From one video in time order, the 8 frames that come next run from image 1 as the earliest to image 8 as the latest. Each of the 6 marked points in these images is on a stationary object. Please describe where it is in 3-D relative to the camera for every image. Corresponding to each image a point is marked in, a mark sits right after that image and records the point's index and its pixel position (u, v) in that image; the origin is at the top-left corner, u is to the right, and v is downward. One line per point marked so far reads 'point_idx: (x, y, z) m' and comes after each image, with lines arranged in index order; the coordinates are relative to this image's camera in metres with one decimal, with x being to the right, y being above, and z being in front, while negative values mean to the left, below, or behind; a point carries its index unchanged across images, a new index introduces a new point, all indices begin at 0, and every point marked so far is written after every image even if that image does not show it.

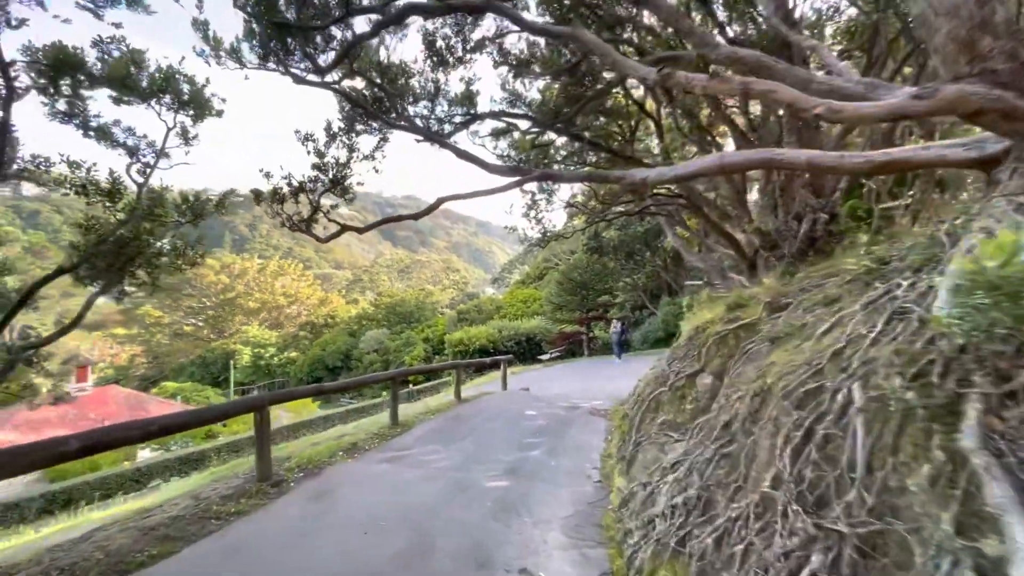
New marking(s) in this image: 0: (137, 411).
0: (-11.6, -3.7, +14.5) m
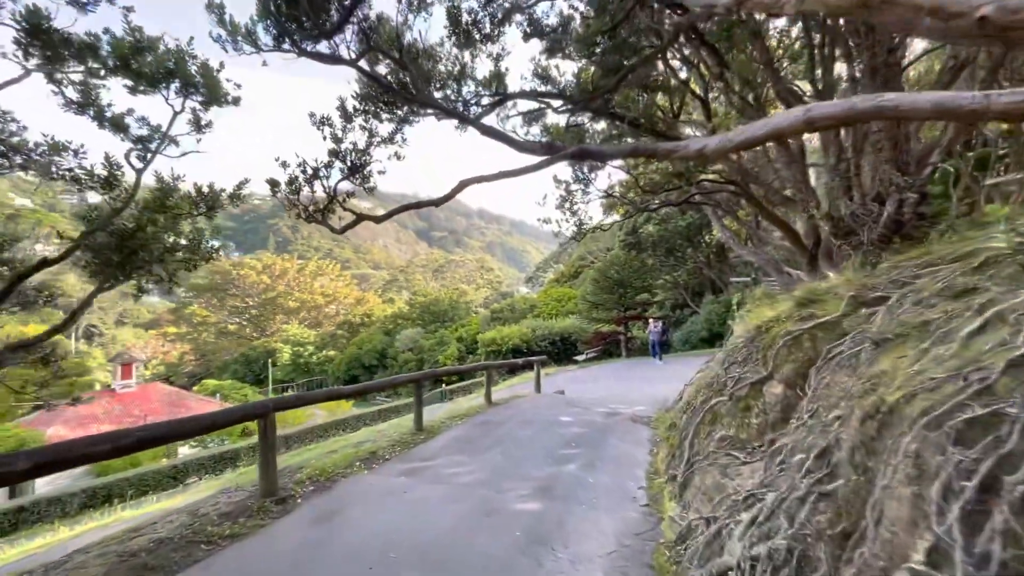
0: (-10.5, -3.7, +14.9) m
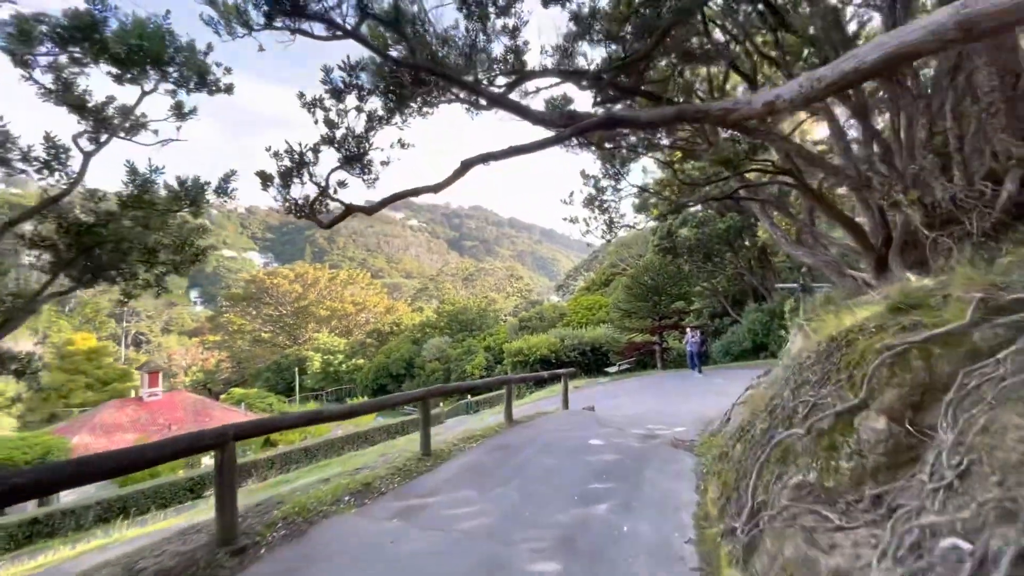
0: (-9.7, -4.0, +14.8) m
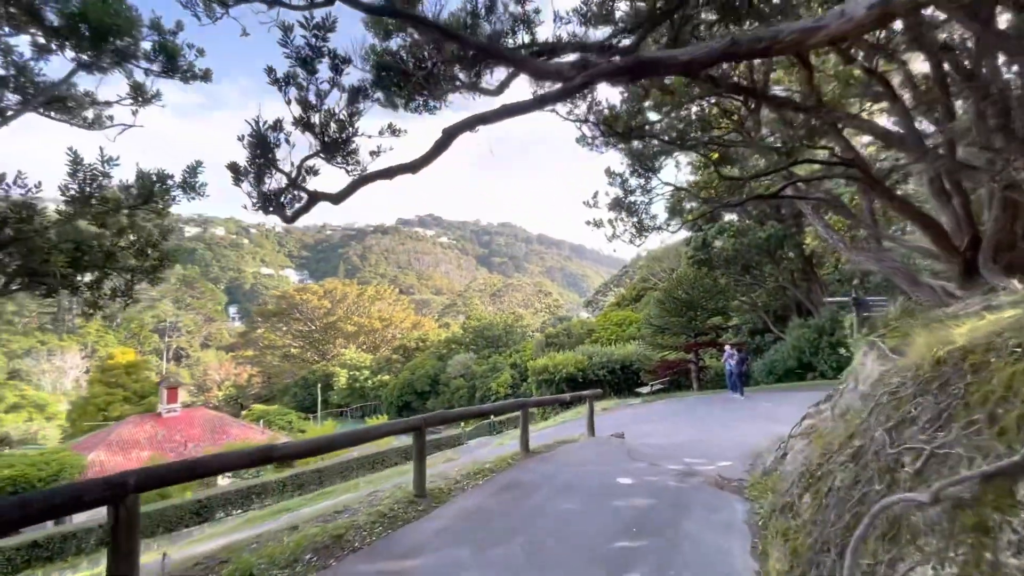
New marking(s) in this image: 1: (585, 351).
0: (-9.0, -4.4, +14.5) m
1: (+2.4, -2.1, +16.0) m
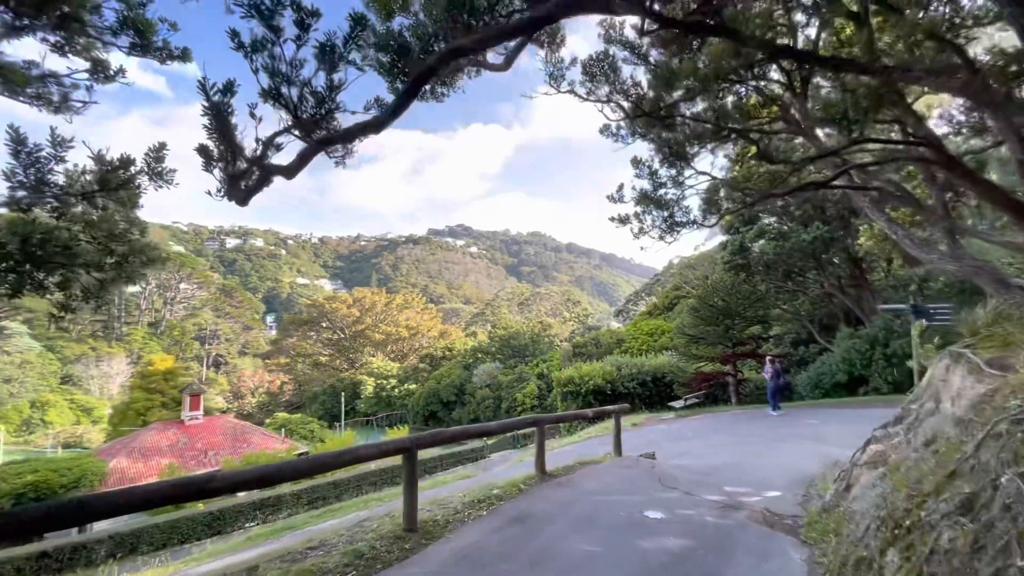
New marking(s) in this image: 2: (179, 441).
0: (-8.2, -4.6, +14.4) m
1: (+3.2, -2.4, +15.2) m
2: (-9.6, -4.4, +13.8) m
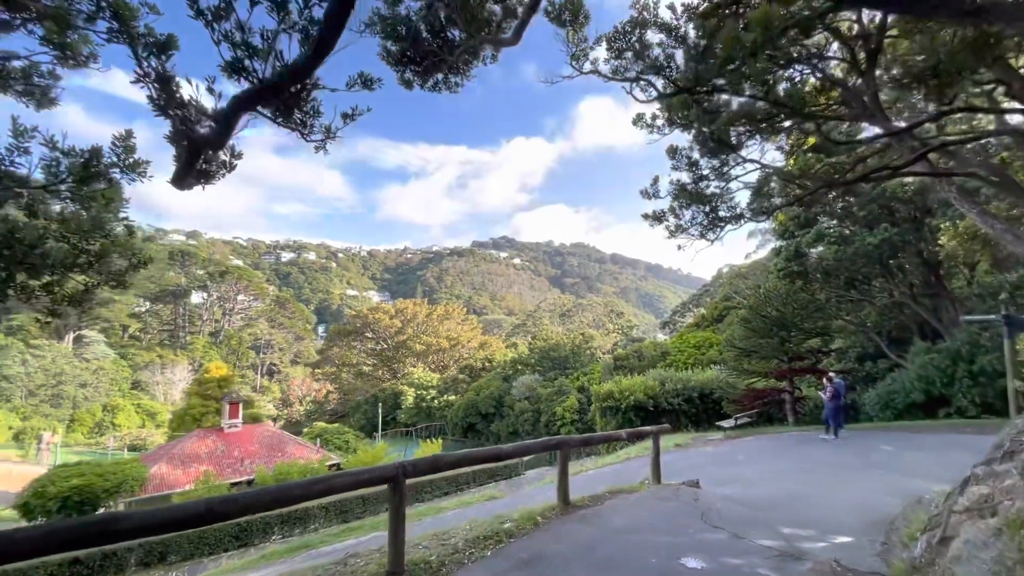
0: (-7.2, -4.9, +14.5) m
1: (+4.3, -2.6, +14.3) m
2: (-8.6, -4.7, +14.0) m
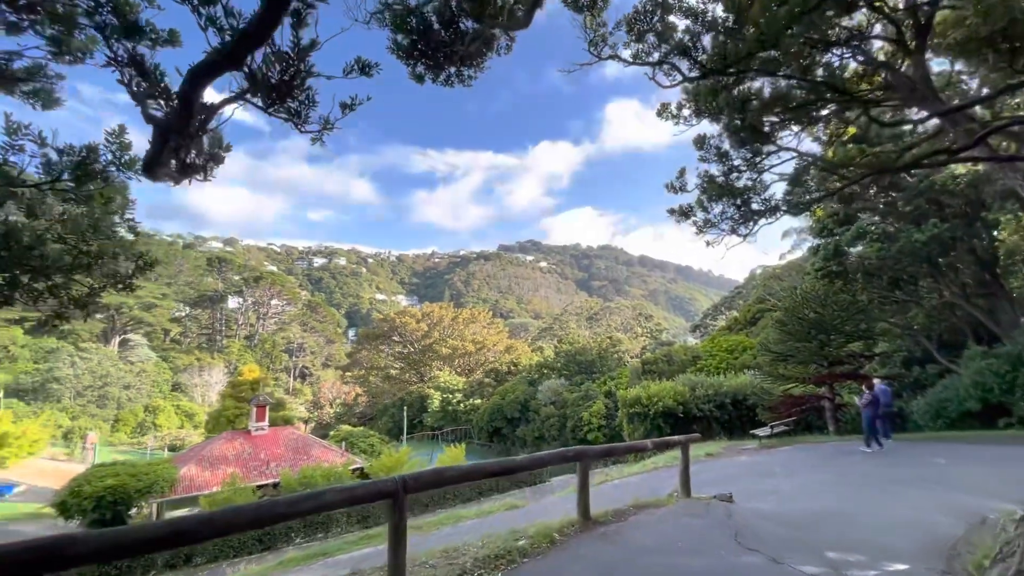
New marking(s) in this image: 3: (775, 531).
0: (-6.4, -5.1, +14.6) m
1: (+5.0, -2.7, +13.8) m
2: (-7.9, -4.8, +14.2) m
3: (+2.4, -2.2, +4.3) m
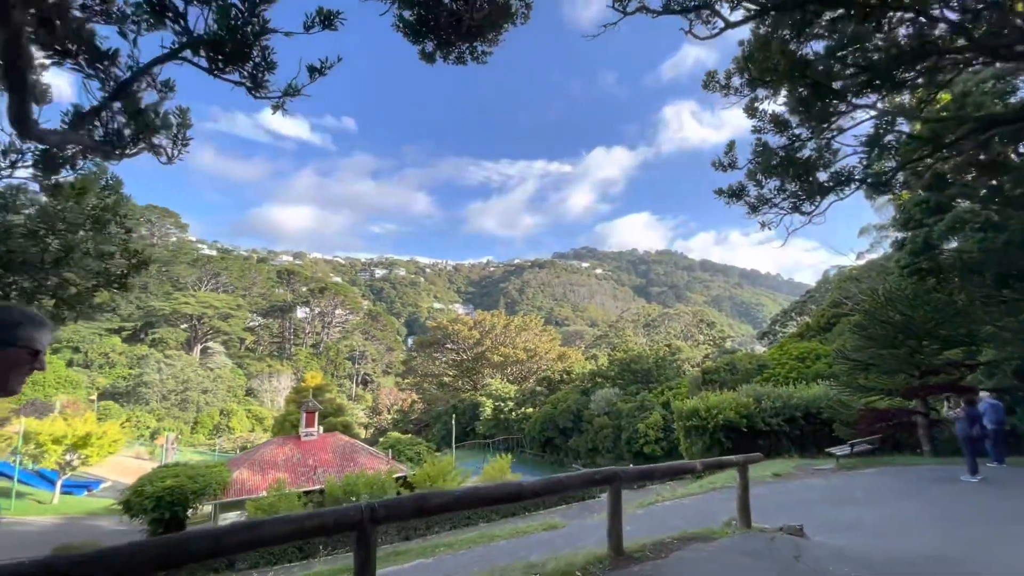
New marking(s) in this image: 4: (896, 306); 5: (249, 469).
0: (-5.0, -5.3, +14.6) m
1: (+6.3, -2.7, +12.5) m
2: (-6.5, -5.1, +14.4) m
3: (+2.5, -2.1, +3.5) m
4: (+8.9, -0.4, +11.0) m
5: (-7.2, -5.0, +13.2) m
